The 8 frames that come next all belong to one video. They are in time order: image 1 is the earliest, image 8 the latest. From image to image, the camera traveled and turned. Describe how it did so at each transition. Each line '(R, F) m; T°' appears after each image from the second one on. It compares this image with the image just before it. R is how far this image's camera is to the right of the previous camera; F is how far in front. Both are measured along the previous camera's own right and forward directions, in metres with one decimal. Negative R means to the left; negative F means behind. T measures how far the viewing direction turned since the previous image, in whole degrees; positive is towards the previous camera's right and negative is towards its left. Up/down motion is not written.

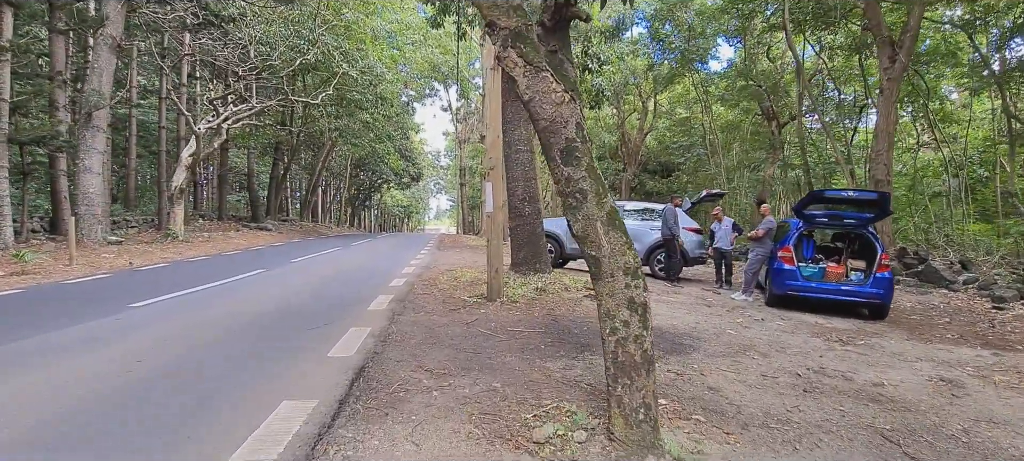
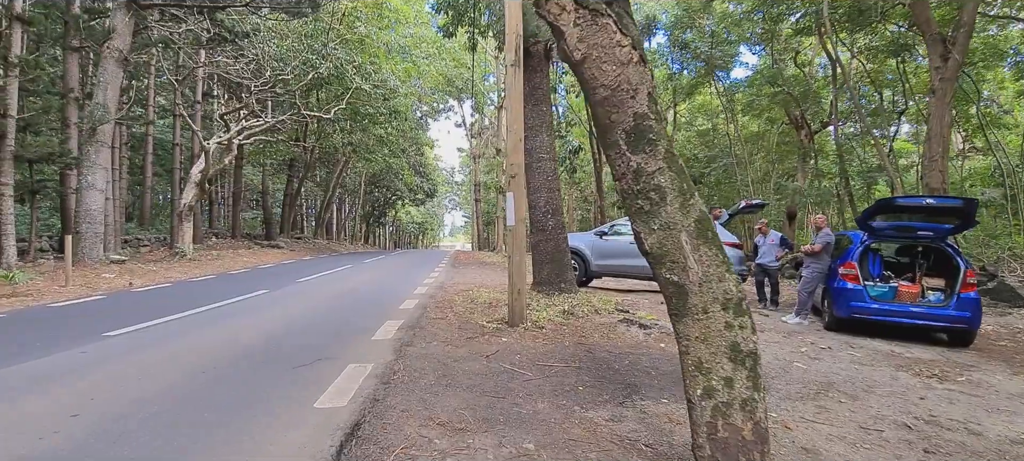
(-0.1, +0.8) m; -1°
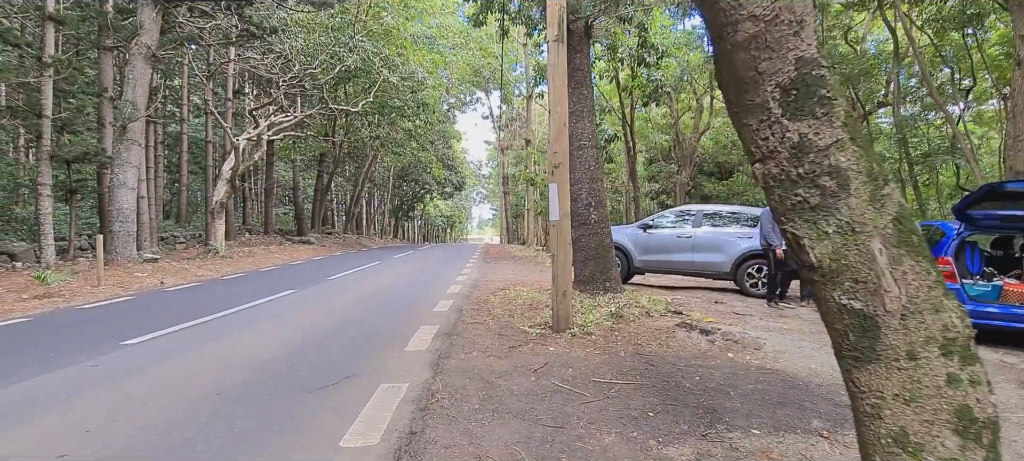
(-0.2, +0.6) m; -3°
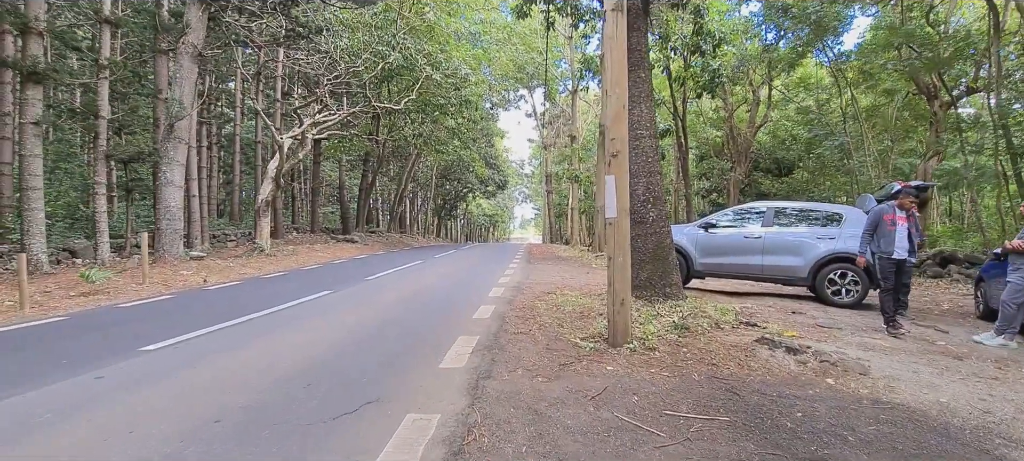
(-0.1, +0.6) m; -4°
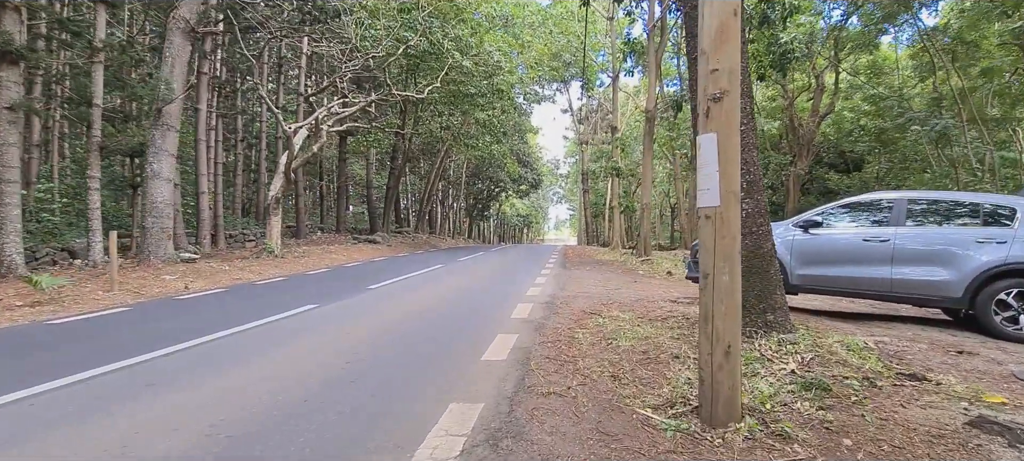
(0.0, +1.9) m; -4°
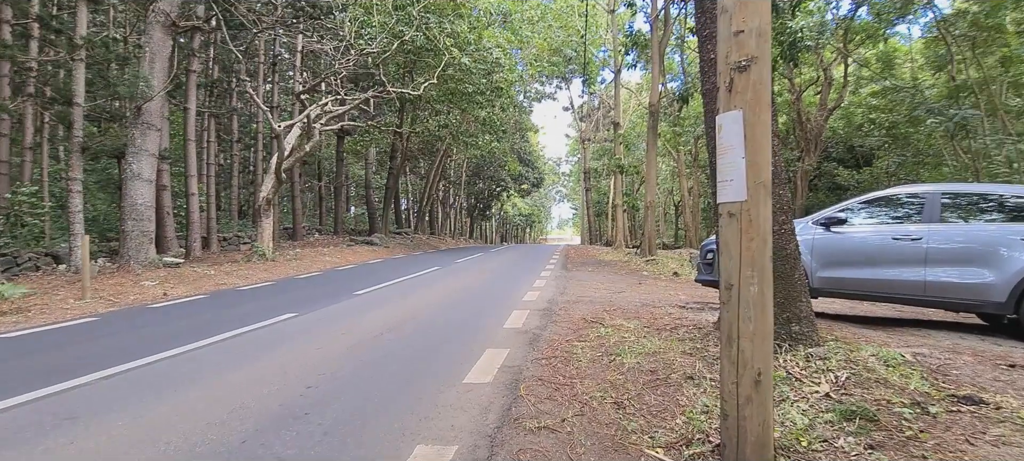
(+0.1, +0.5) m; 0°
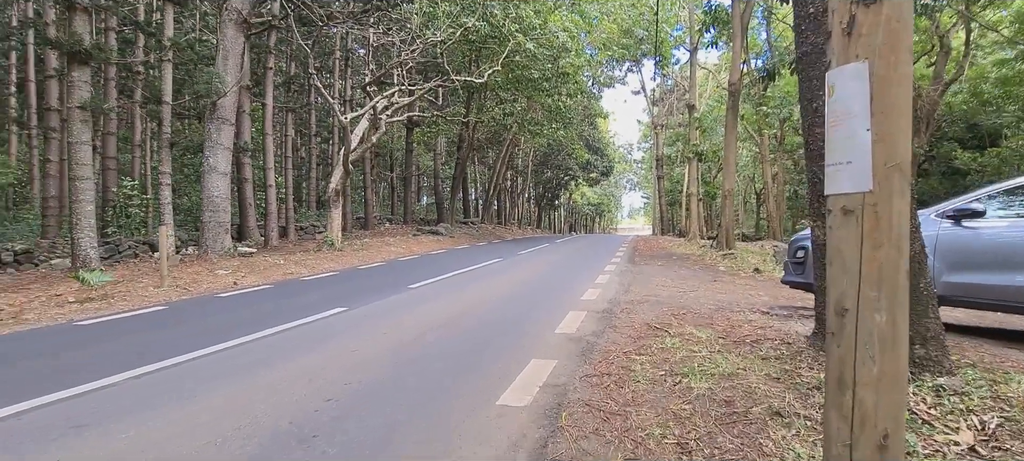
(+0.1, +0.6) m; -7°
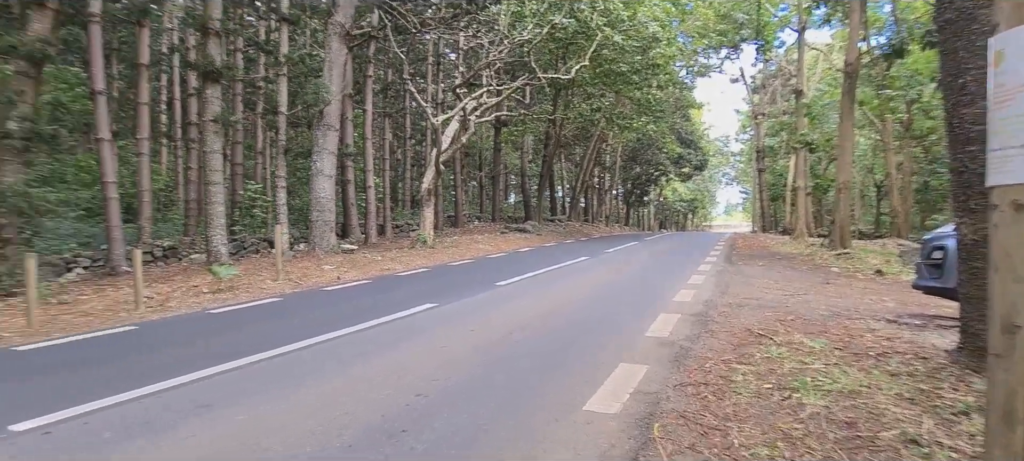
(0.0, +0.1) m; -9°
